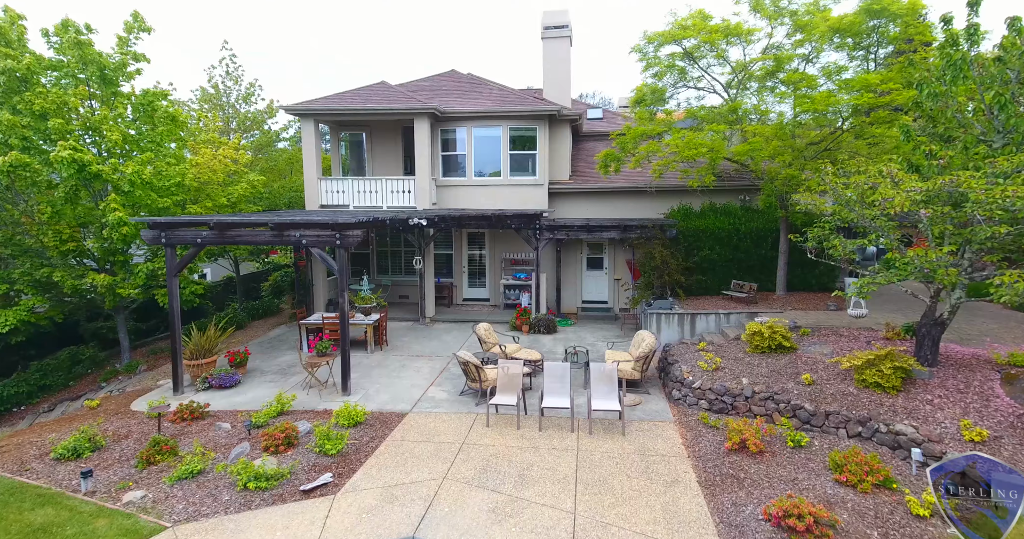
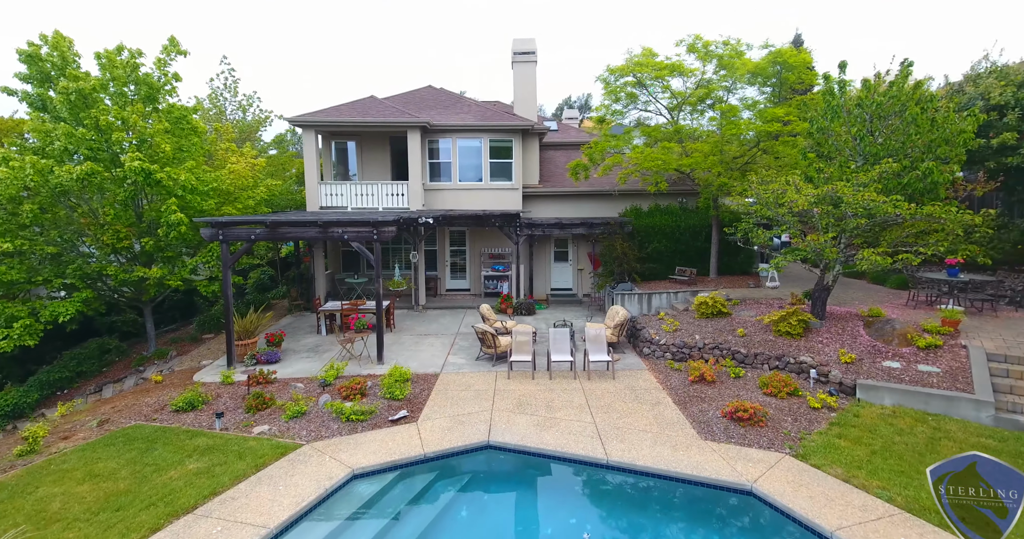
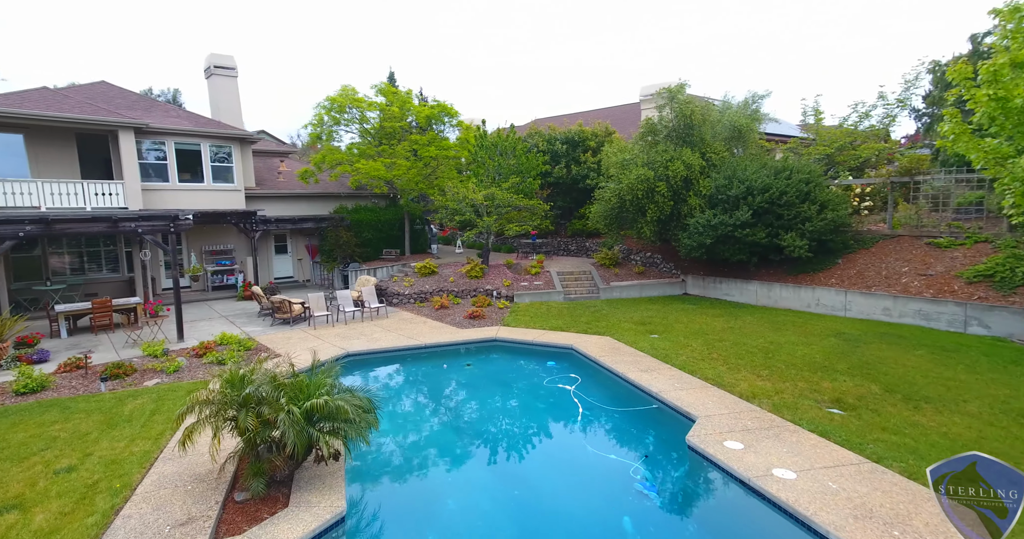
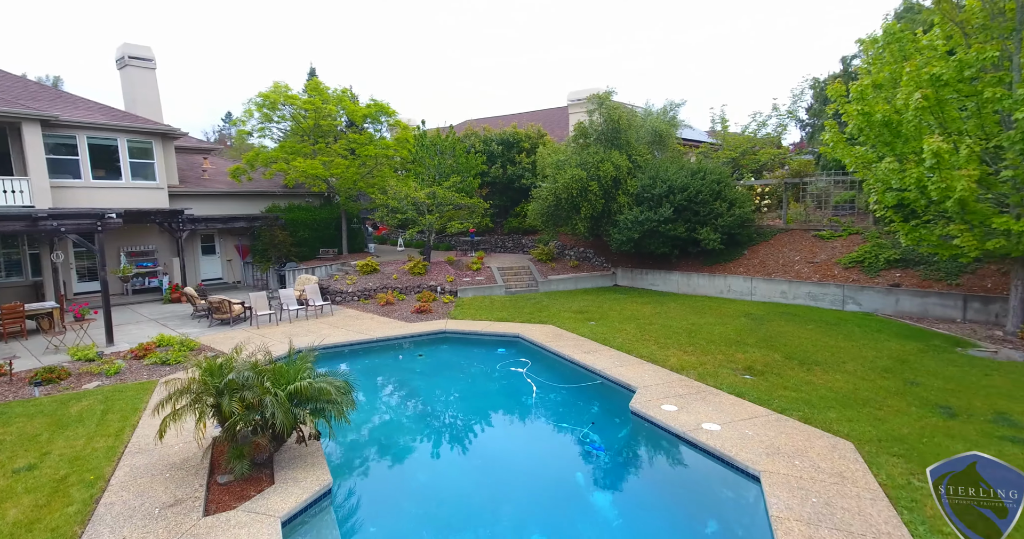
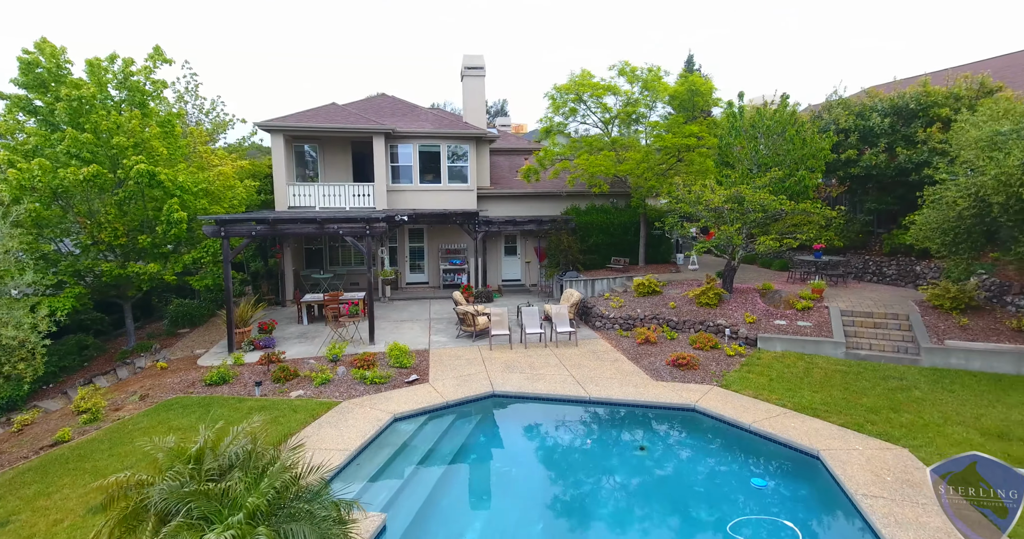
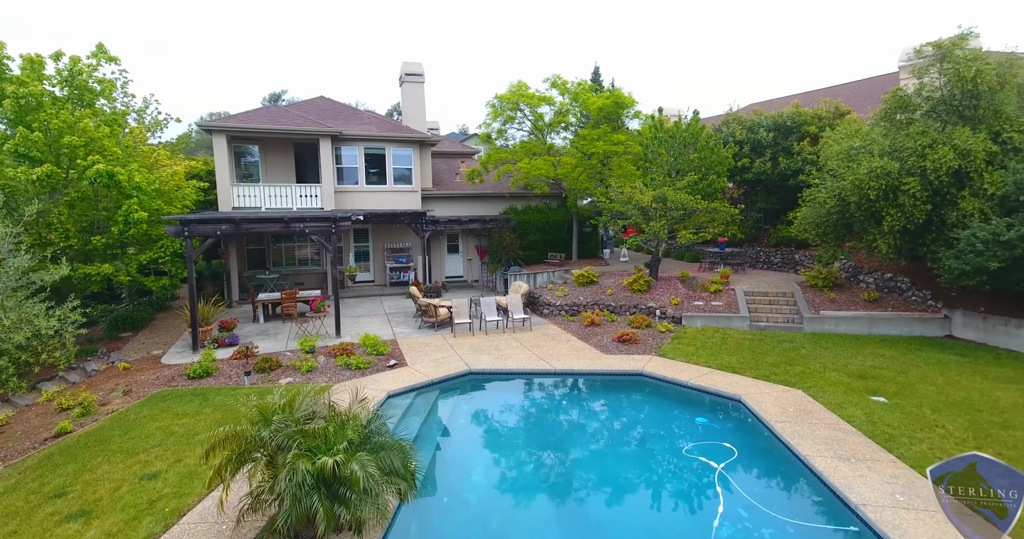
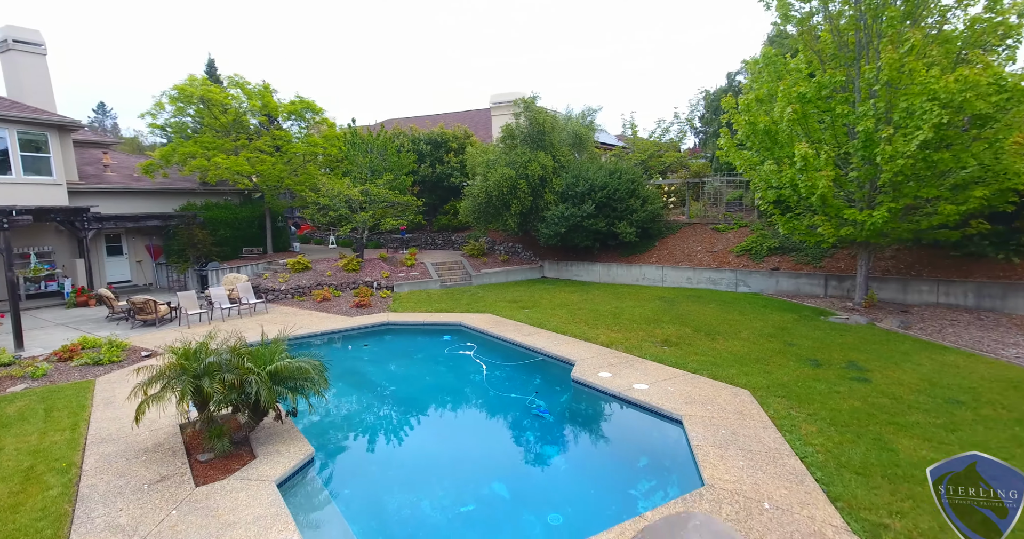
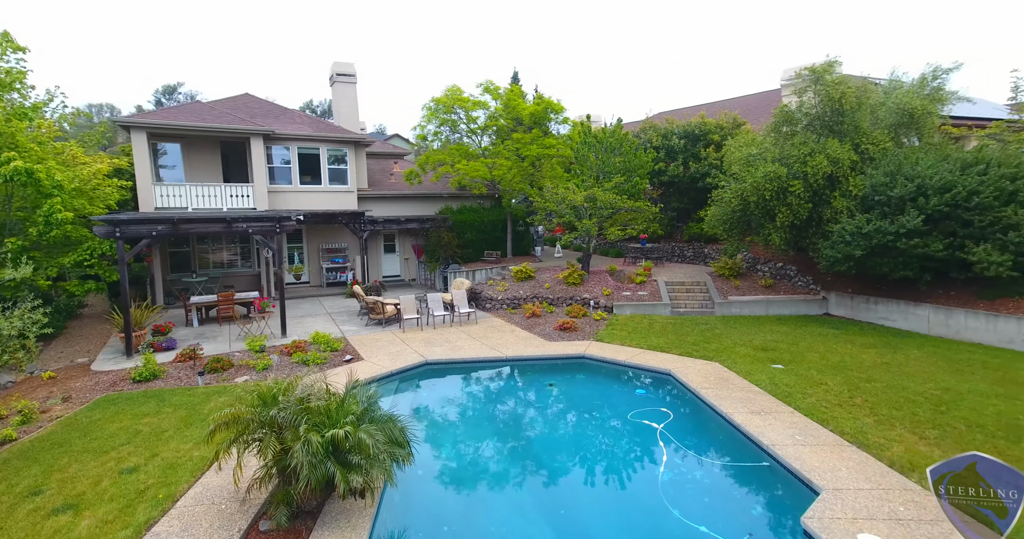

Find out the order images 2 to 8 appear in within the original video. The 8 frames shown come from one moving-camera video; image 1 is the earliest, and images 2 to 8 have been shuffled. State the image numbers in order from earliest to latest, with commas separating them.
2, 5, 6, 8, 3, 4, 7
